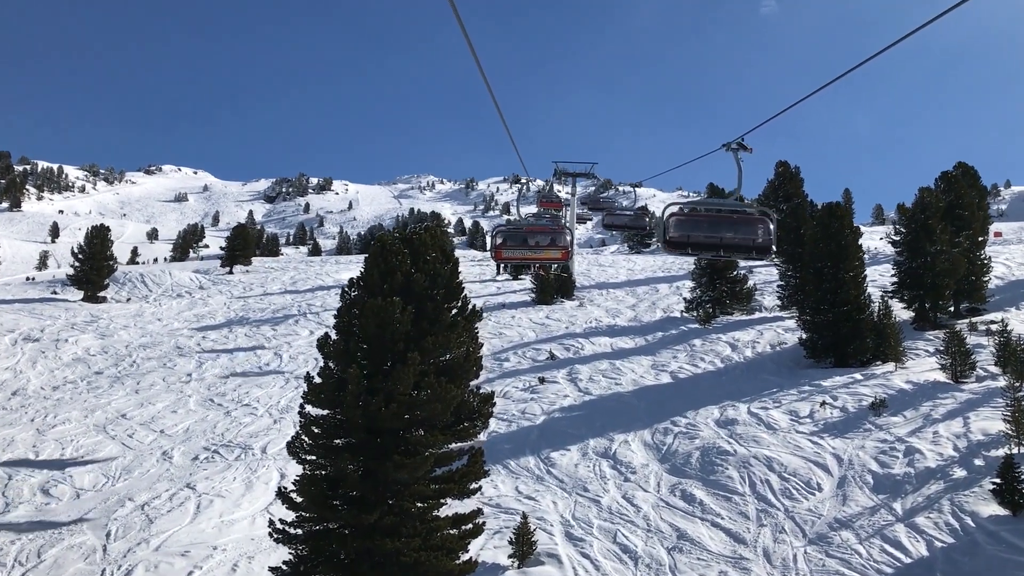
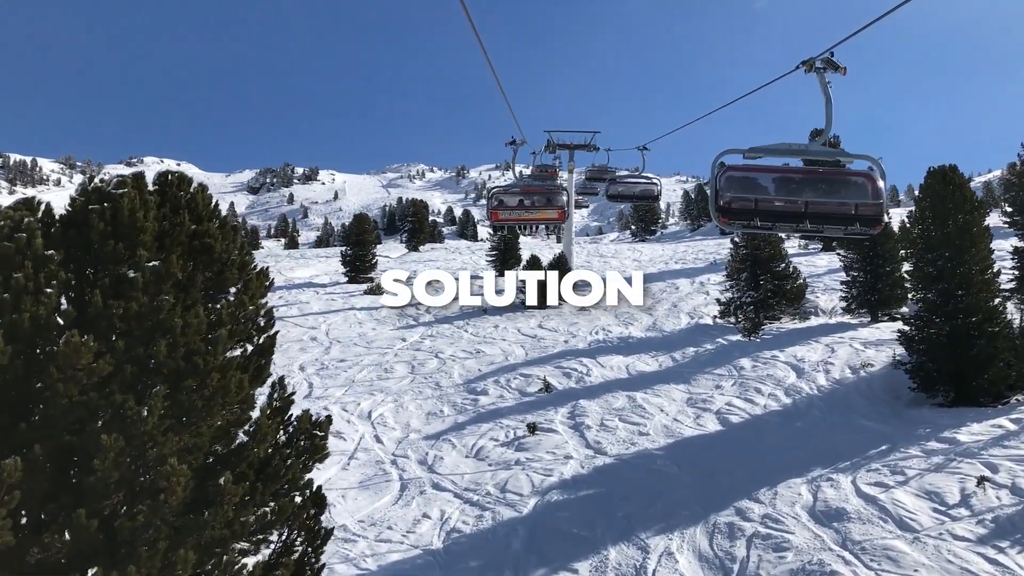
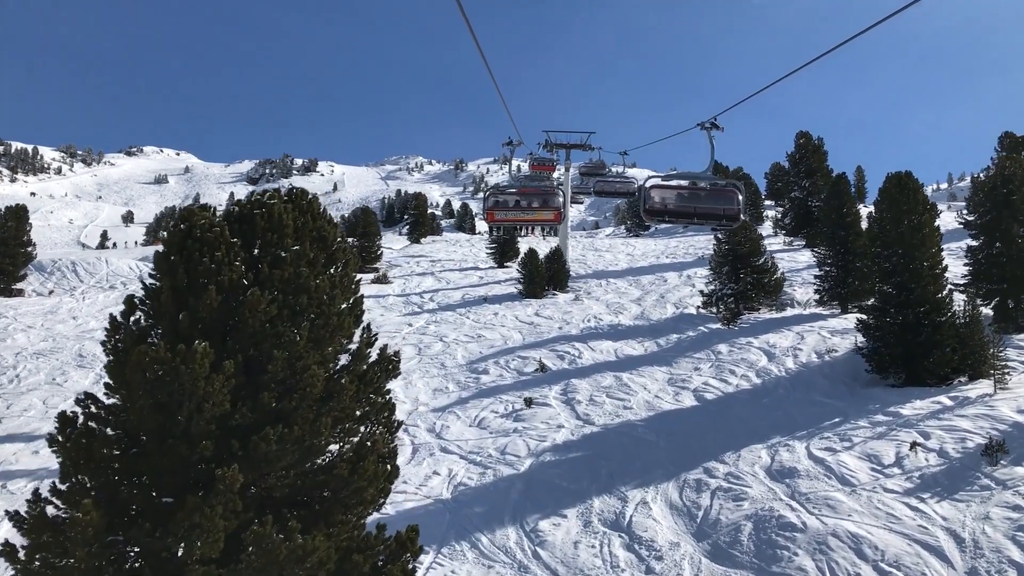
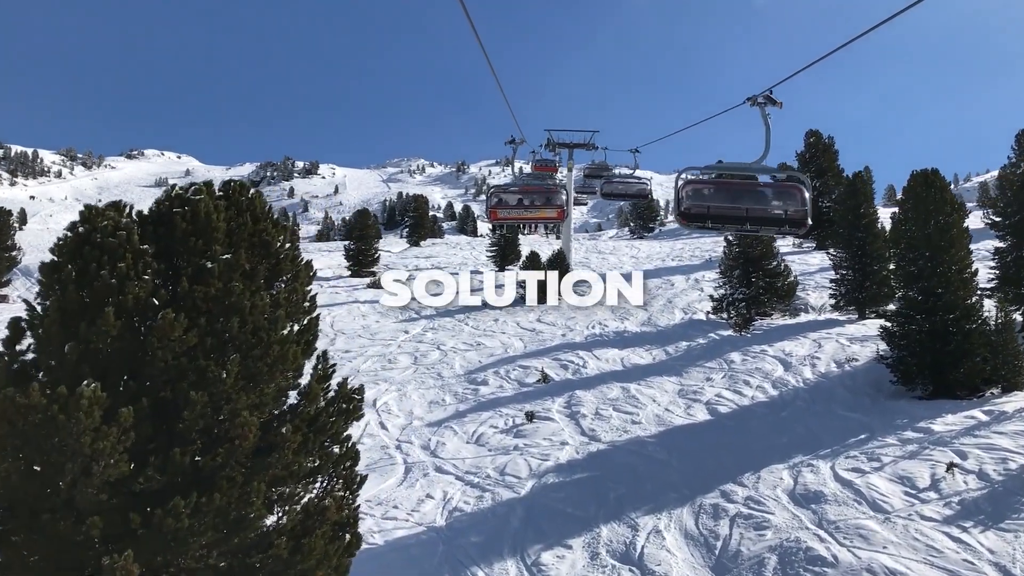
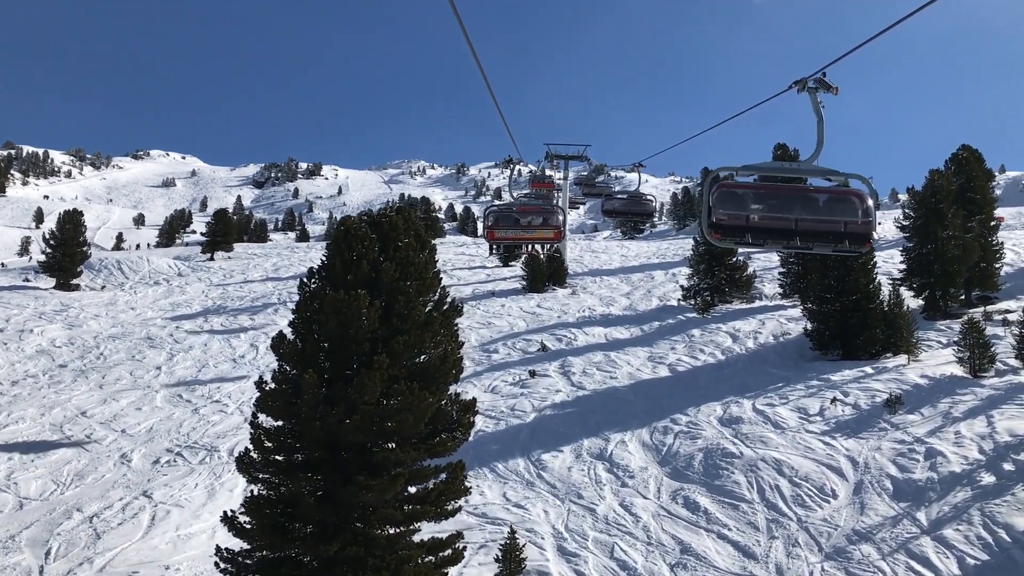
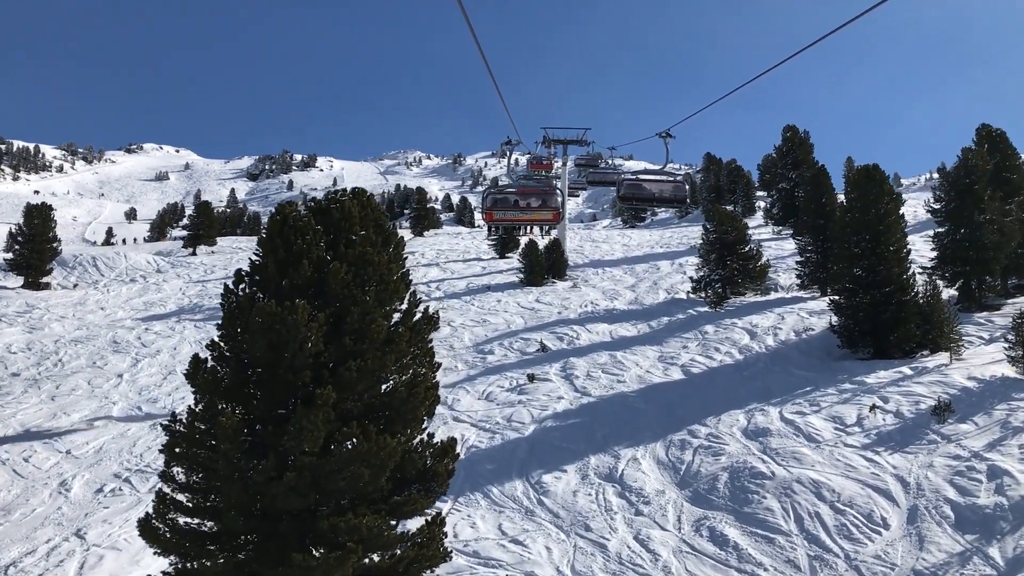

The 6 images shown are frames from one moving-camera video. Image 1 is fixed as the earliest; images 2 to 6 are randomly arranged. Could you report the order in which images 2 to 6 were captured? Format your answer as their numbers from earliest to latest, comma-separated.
5, 6, 3, 4, 2
